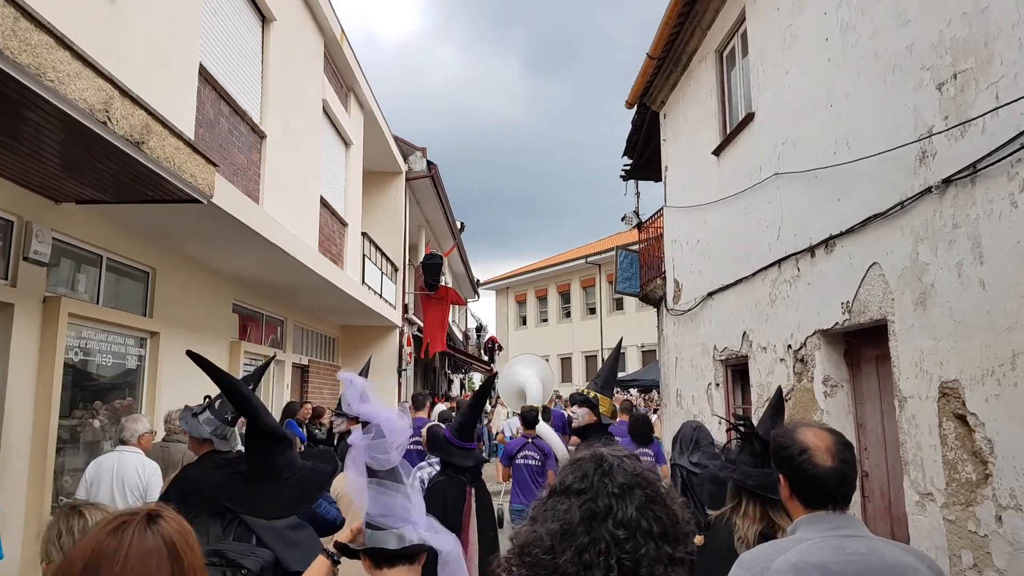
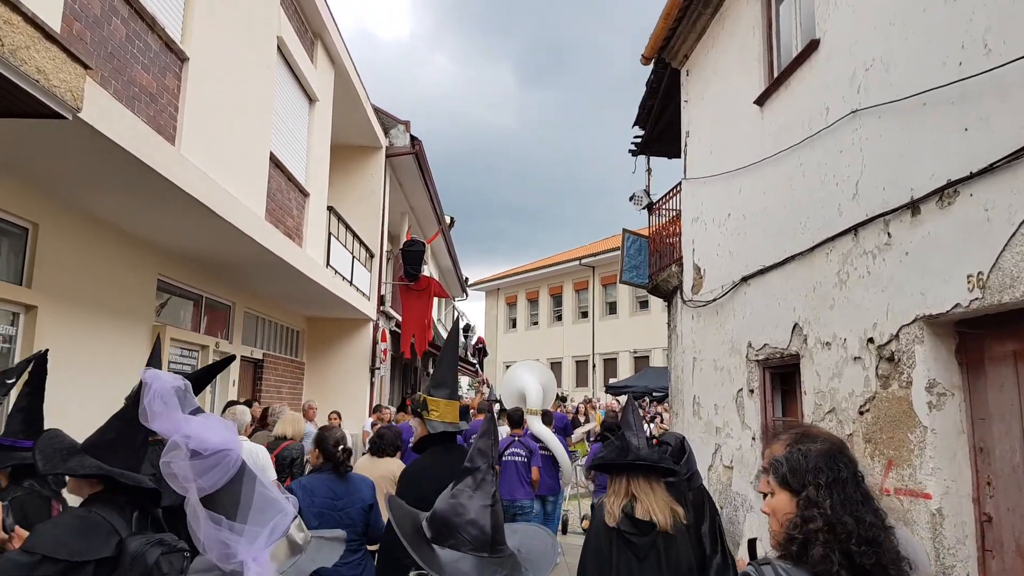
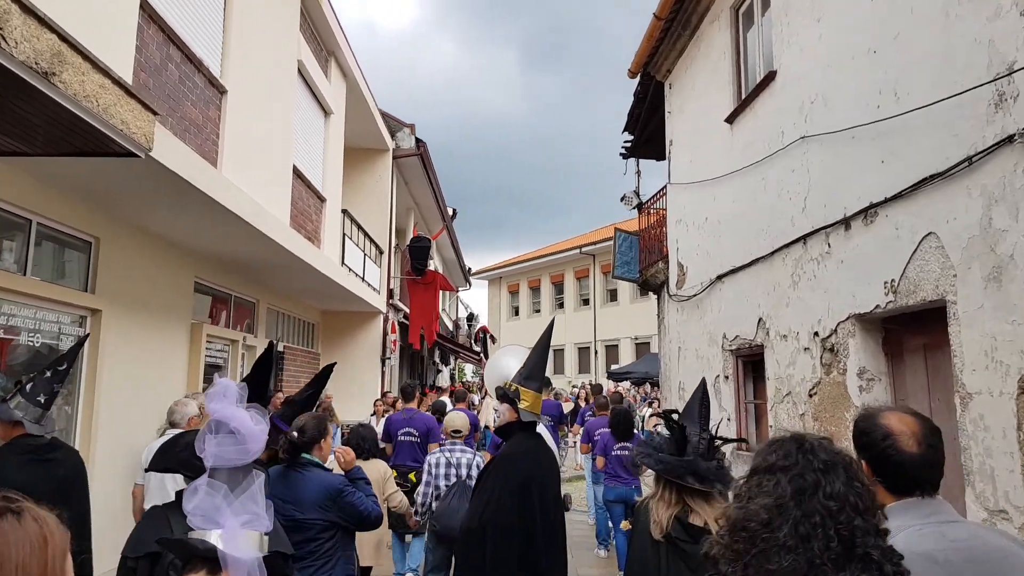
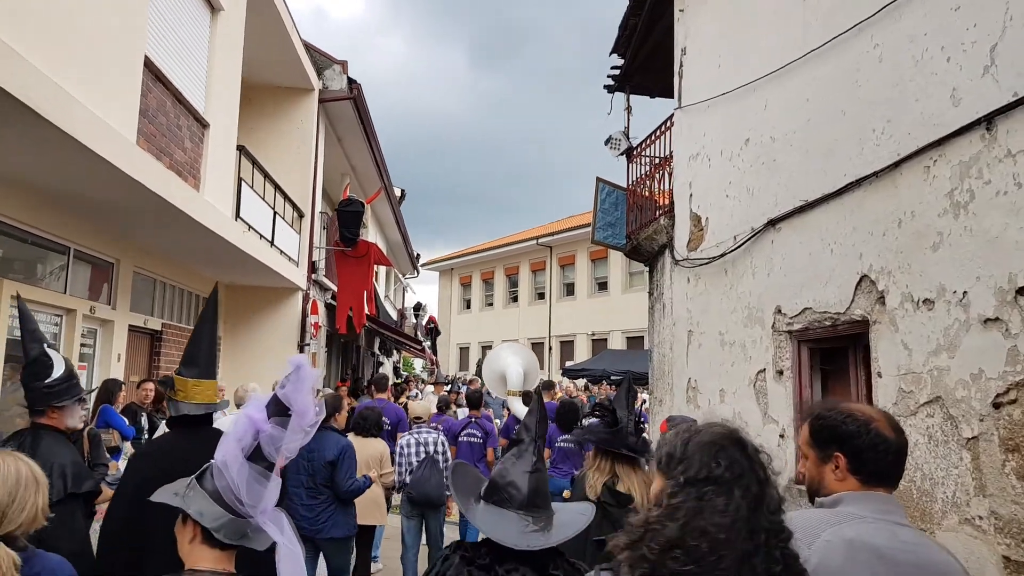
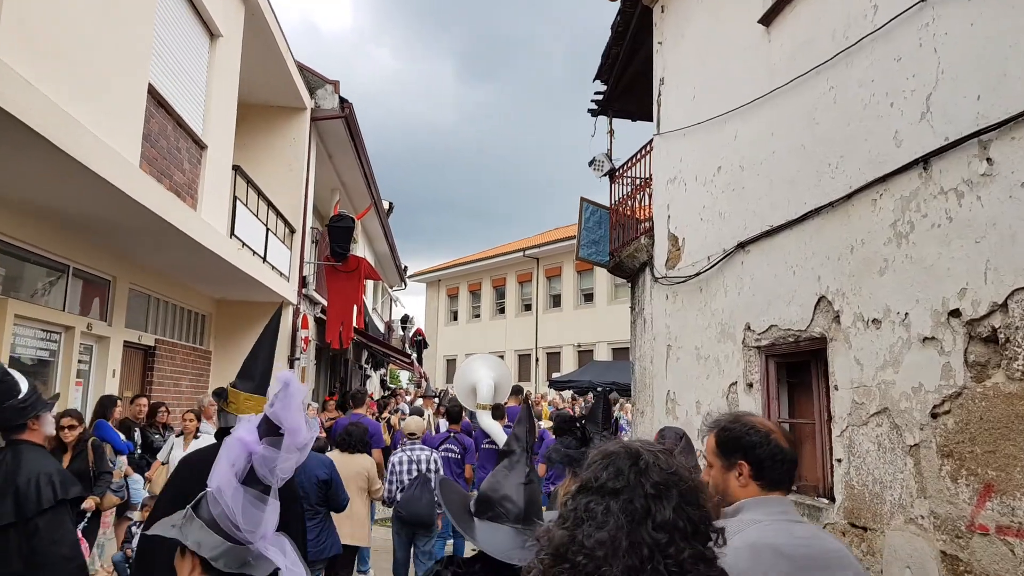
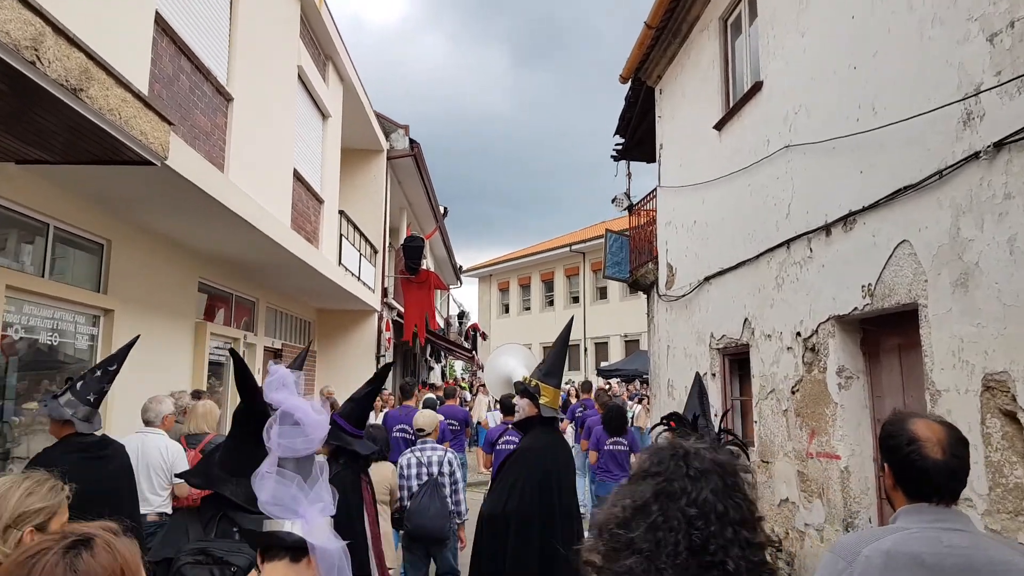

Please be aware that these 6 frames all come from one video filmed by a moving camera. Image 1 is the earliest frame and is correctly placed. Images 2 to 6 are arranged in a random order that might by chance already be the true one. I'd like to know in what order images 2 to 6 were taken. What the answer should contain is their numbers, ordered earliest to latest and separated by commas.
6, 3, 2, 5, 4
